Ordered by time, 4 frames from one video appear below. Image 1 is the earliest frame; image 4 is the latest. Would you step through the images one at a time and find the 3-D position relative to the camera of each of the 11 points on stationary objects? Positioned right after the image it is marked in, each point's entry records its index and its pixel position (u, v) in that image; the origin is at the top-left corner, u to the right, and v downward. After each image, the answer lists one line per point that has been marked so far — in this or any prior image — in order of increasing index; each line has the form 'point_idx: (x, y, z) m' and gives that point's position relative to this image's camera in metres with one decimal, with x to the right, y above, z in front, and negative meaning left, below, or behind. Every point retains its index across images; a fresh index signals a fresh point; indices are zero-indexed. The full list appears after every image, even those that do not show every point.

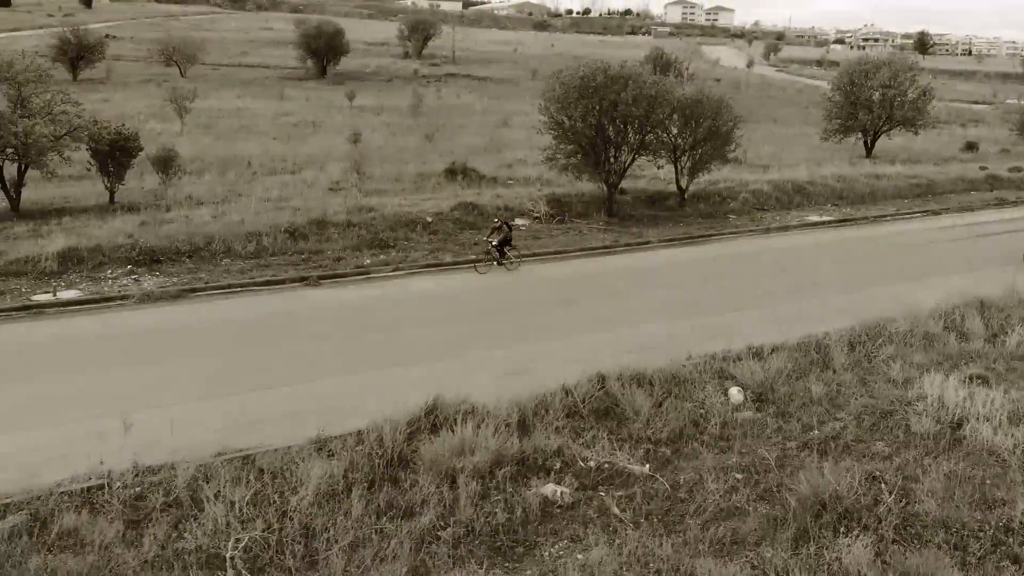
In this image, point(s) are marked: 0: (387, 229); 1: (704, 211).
0: (-2.3, +1.1, +16.7) m
1: (+4.0, +1.6, +19.2) m
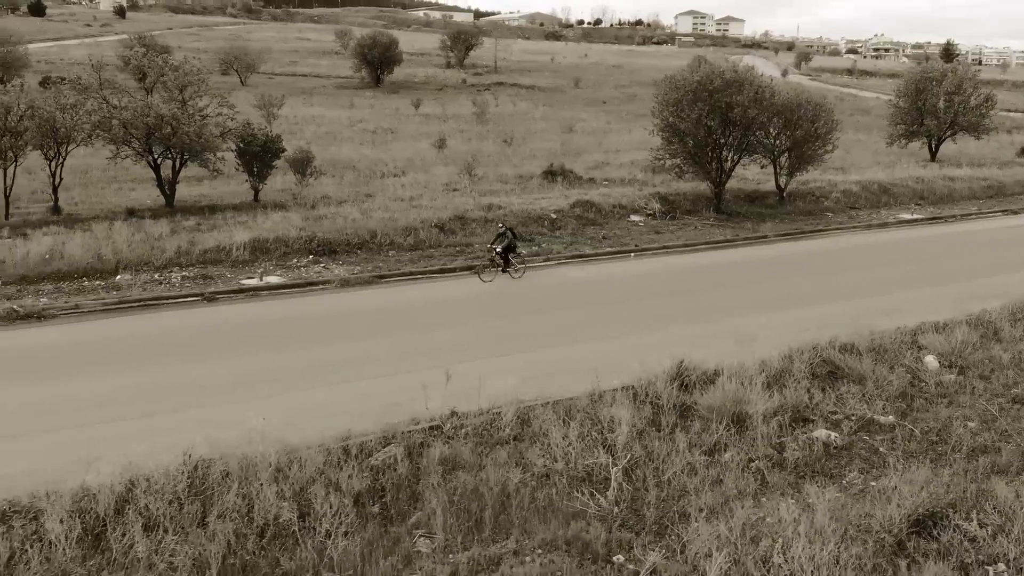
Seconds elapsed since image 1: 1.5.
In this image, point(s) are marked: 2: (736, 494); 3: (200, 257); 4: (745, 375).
0: (+0.2, +1.2, +17.8) m
1: (+6.5, +1.8, +20.3) m
2: (+1.7, -1.6, +6.9) m
3: (-4.8, +0.5, +14.6) m
4: (+2.3, -0.9, +9.0) m
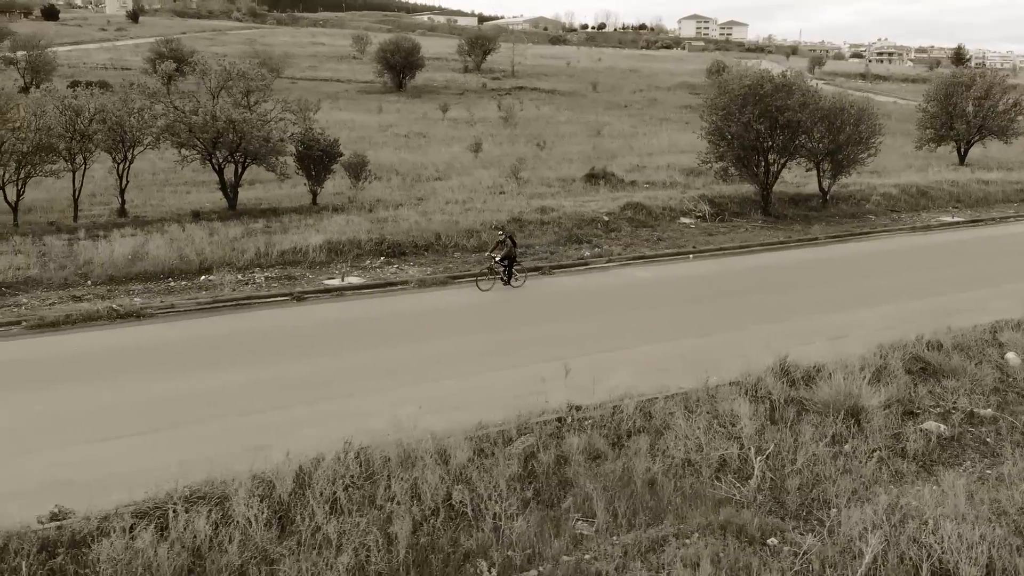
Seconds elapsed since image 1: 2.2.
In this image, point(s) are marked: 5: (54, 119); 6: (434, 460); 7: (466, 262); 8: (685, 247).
0: (+1.3, +1.2, +18.2) m
1: (+7.6, +1.7, +20.7) m
2: (+2.8, -1.5, +7.3) m
3: (-3.7, +0.5, +14.9) m
4: (+3.4, -0.8, +9.4) m
5: (-8.3, +3.1, +16.8) m
6: (-0.6, -1.4, +7.3) m
7: (-0.8, +0.5, +15.9) m
8: (+3.2, +0.7, +17.1) m
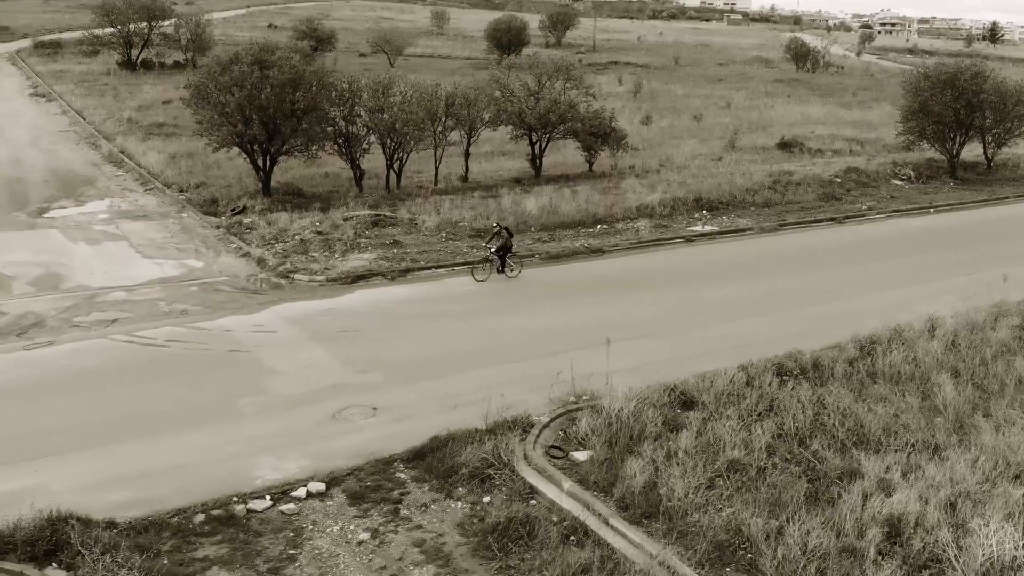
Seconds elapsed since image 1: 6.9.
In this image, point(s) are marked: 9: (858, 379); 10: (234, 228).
0: (+7.7, +2.5, +22.9) m
1: (+13.9, +3.1, +25.6) m
2: (+9.7, -0.6, +12.2) m
3: (+2.8, +1.6, +19.5) m
4: (+10.2, +0.1, +14.3) m
5: (-1.8, +4.3, +21.1) m
6: (+6.2, -0.5, +12.0) m
7: (+5.7, +1.7, +20.5) m
8: (+9.7, +2.0, +21.9) m
9: (+3.8, -1.0, +10.2) m
10: (-5.3, +1.2, +17.7) m
